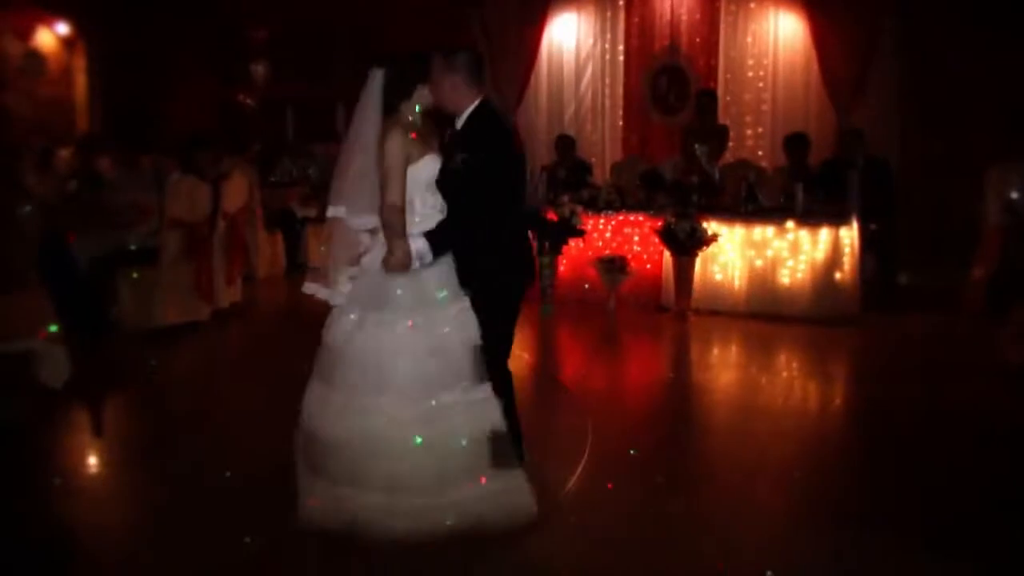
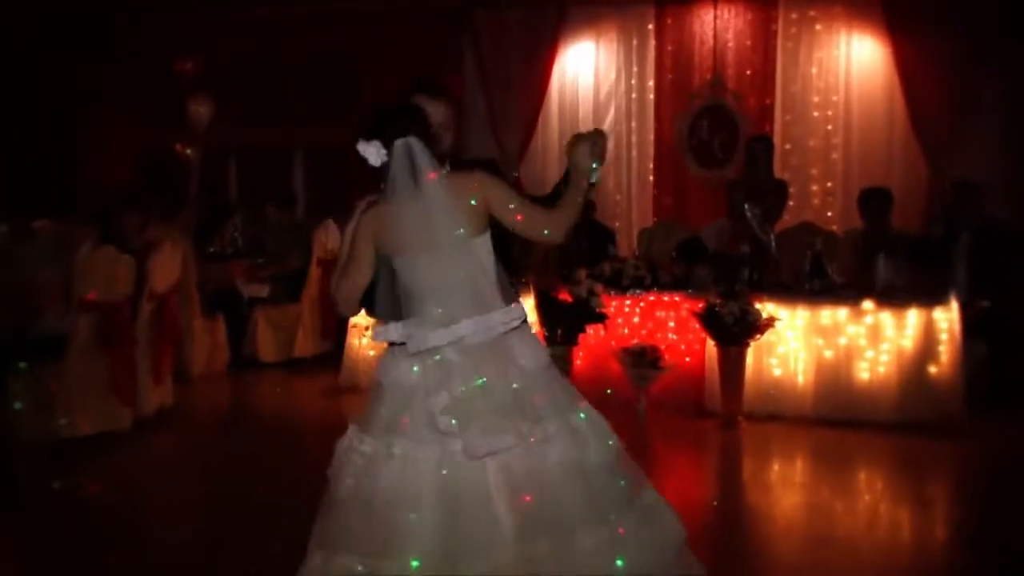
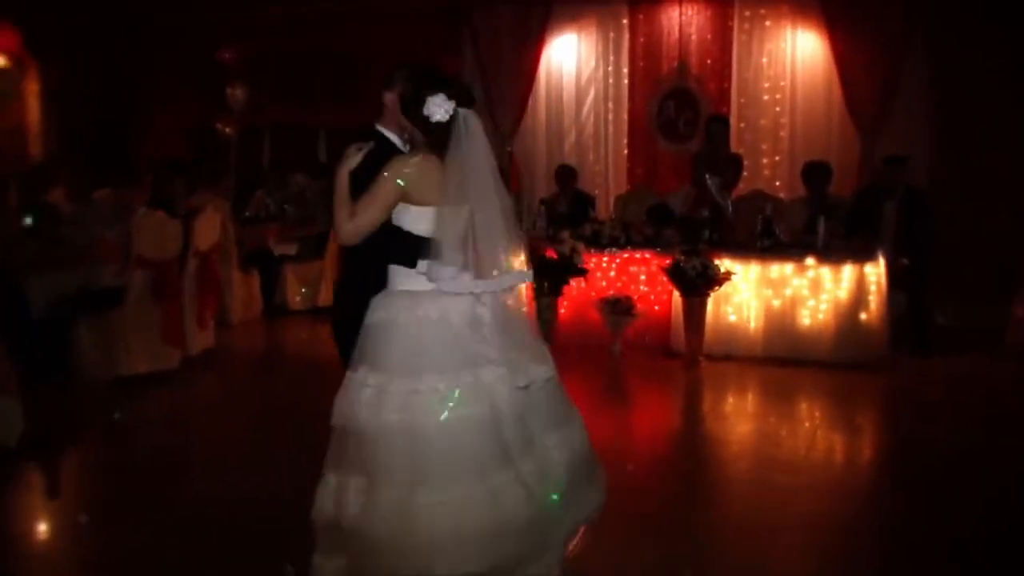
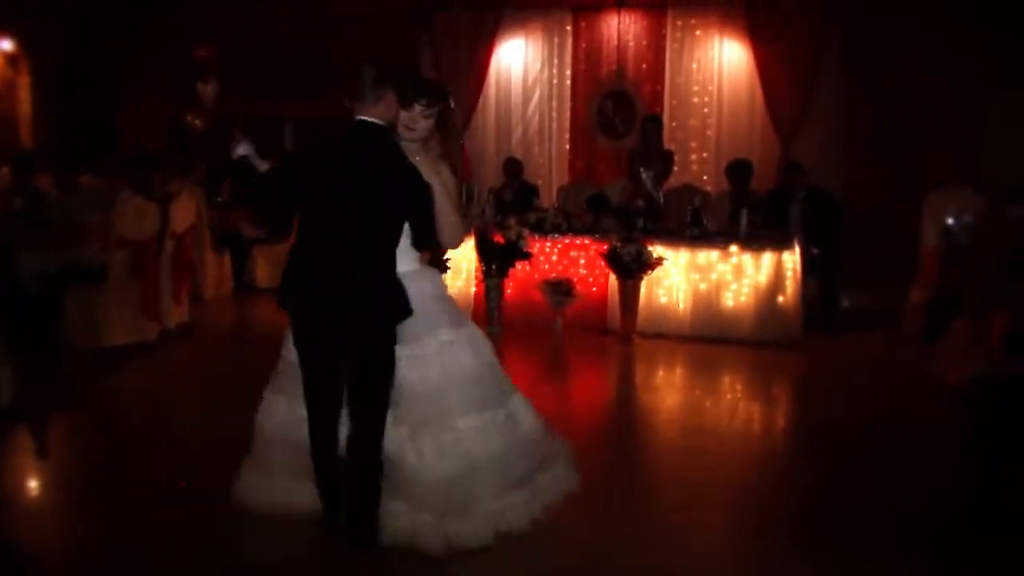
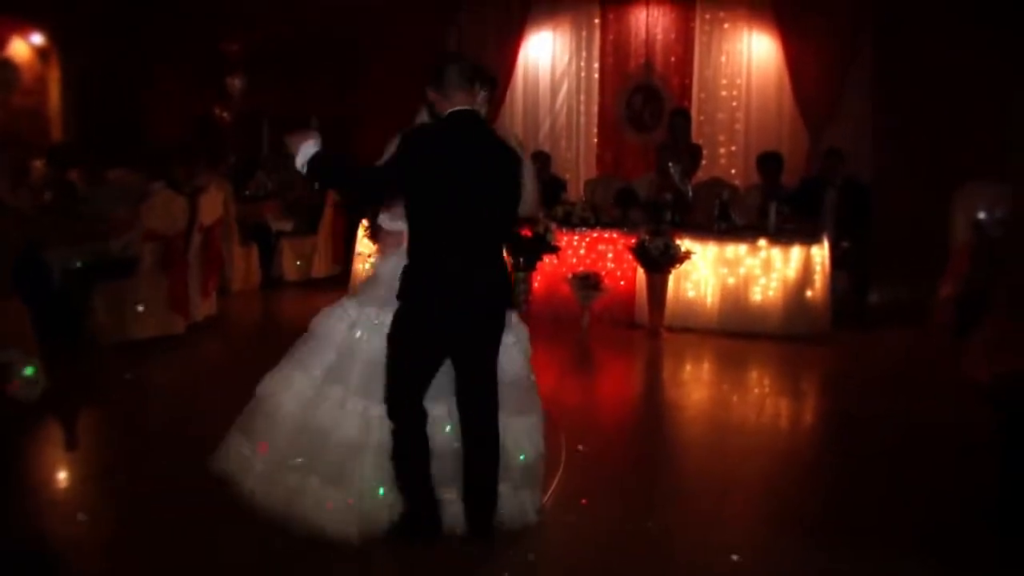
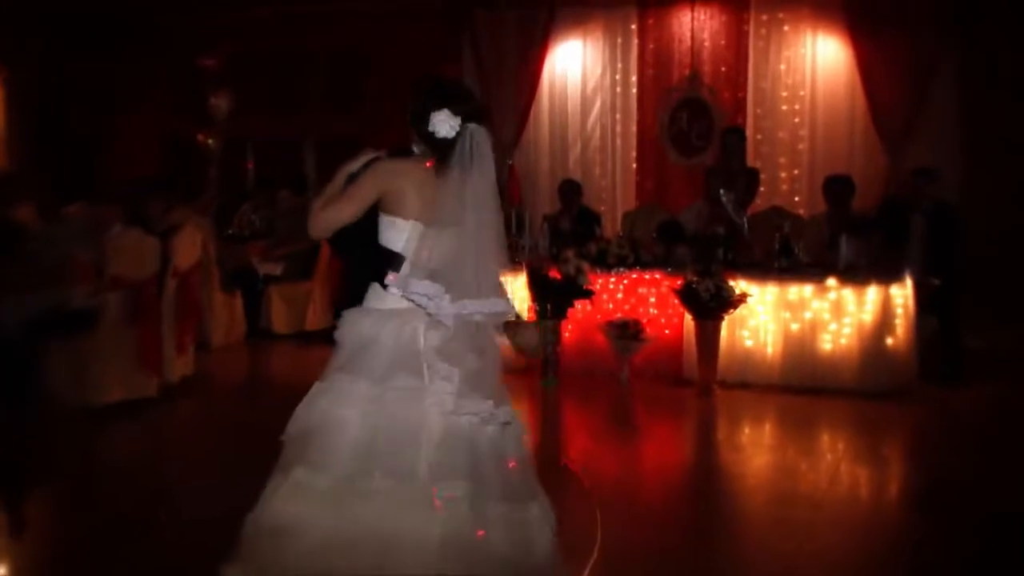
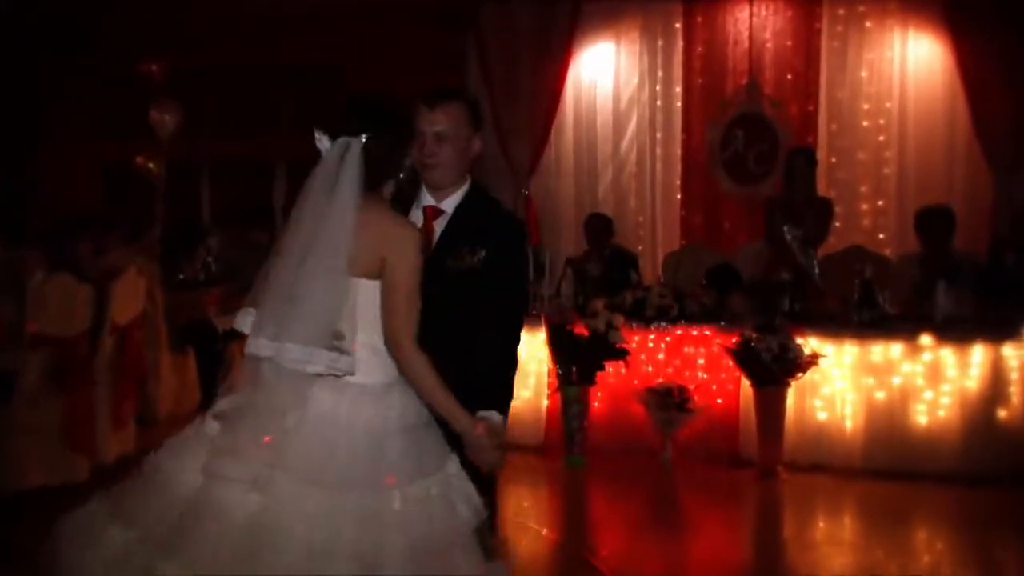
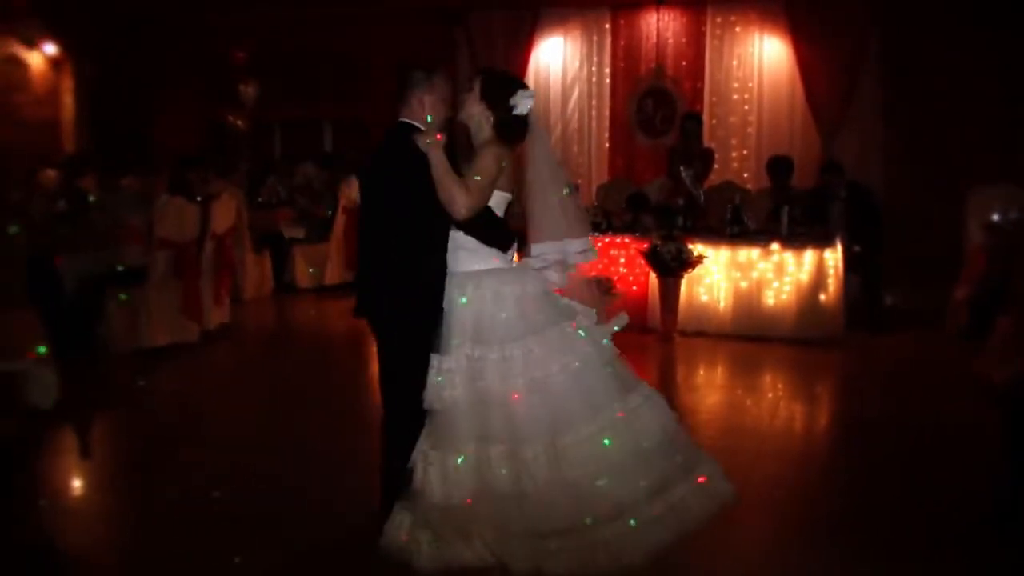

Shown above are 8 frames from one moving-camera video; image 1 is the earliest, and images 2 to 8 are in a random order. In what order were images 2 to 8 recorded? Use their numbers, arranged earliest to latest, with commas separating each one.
5, 4, 8, 3, 6, 2, 7
